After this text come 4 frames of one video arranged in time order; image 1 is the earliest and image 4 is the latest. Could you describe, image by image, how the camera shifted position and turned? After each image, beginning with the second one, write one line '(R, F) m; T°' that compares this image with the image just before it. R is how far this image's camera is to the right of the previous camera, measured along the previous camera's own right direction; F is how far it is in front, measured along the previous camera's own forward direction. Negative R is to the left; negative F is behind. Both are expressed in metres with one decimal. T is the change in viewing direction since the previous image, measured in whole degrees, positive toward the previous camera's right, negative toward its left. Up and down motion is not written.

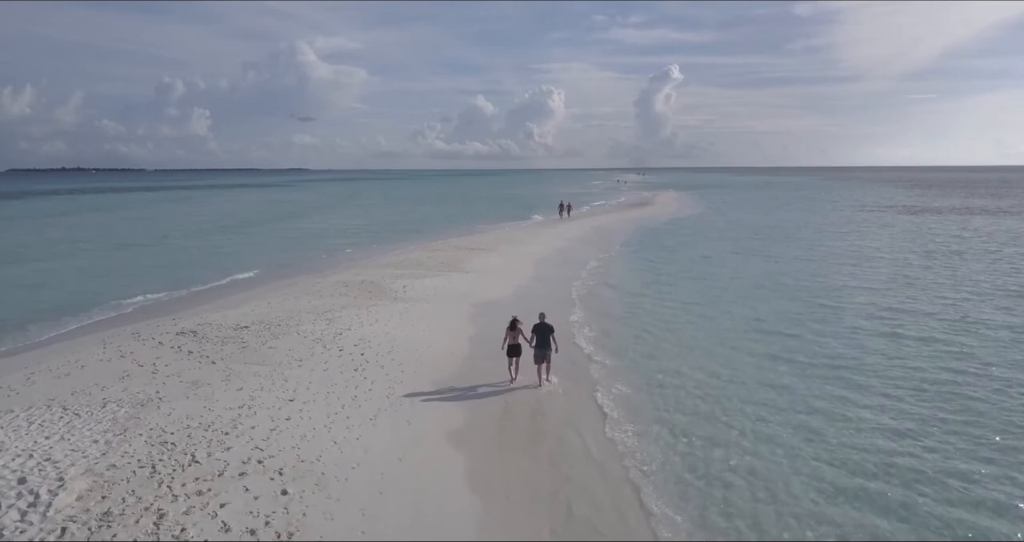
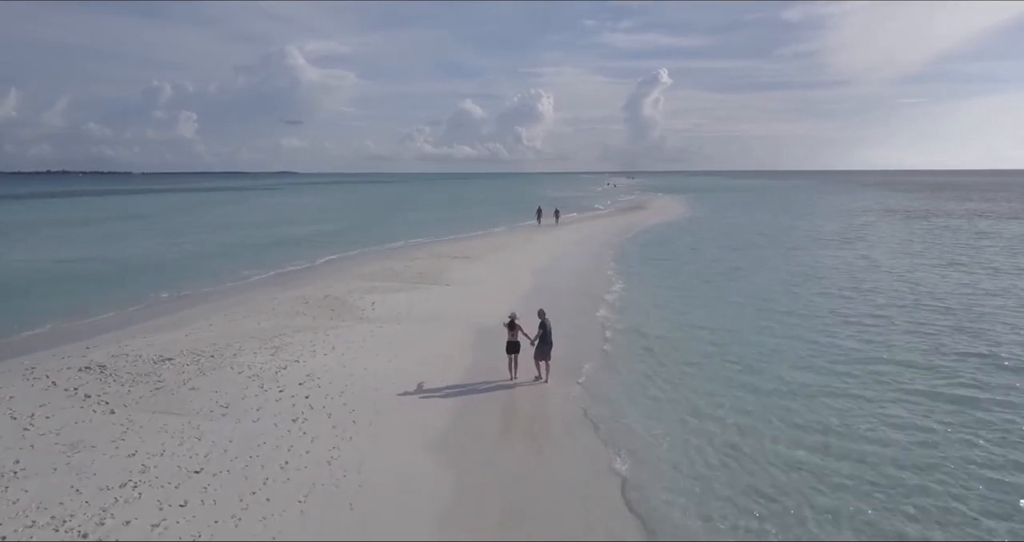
(+0.1, +2.5) m; +1°
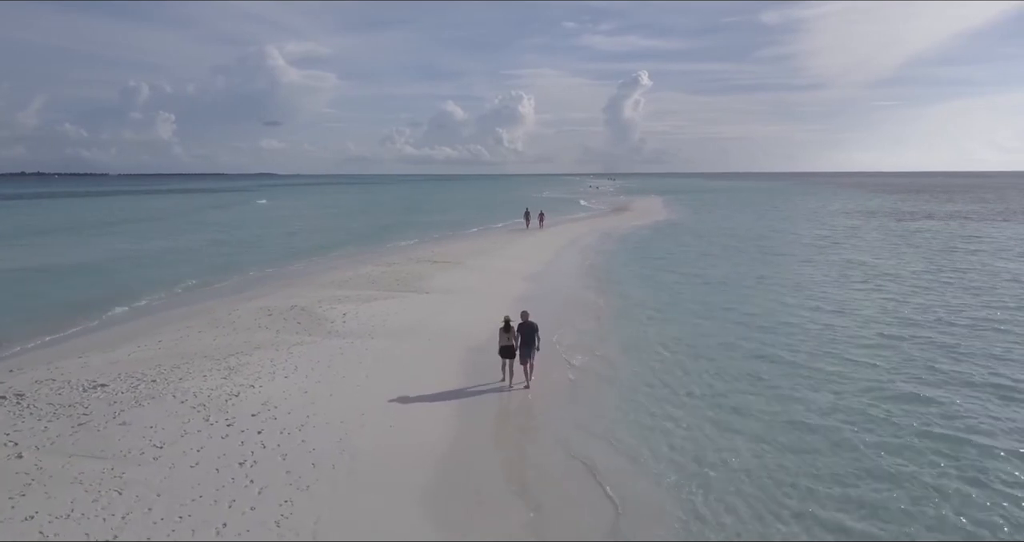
(-0.1, +1.4) m; +2°
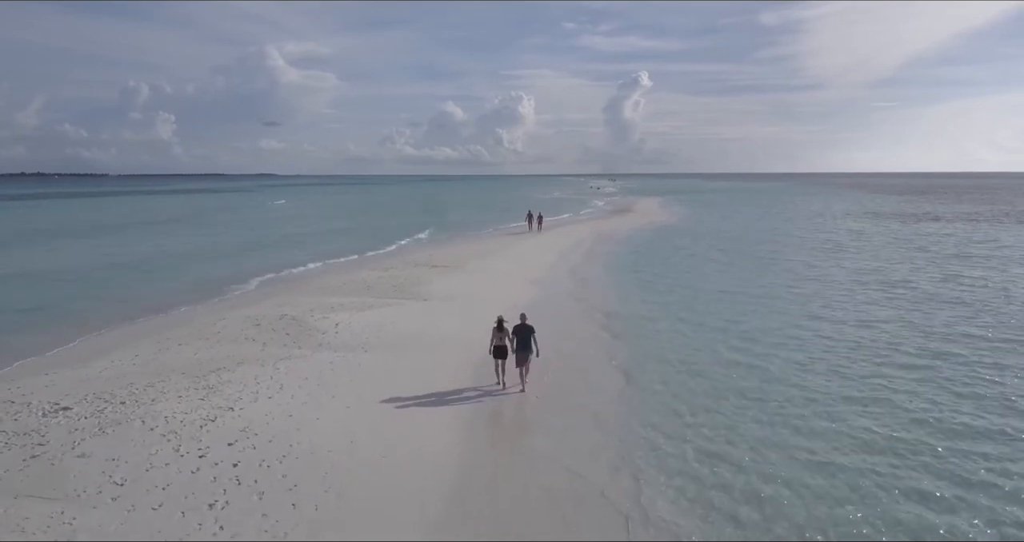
(-0.1, +1.0) m; 0°
